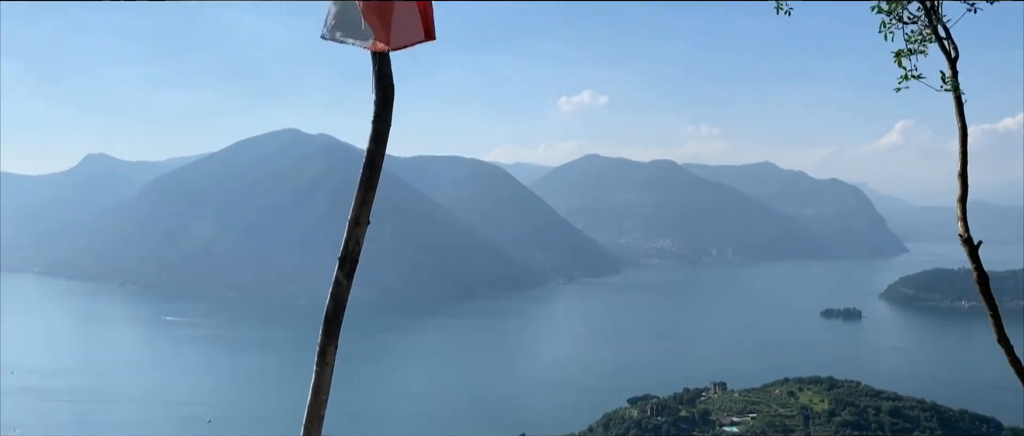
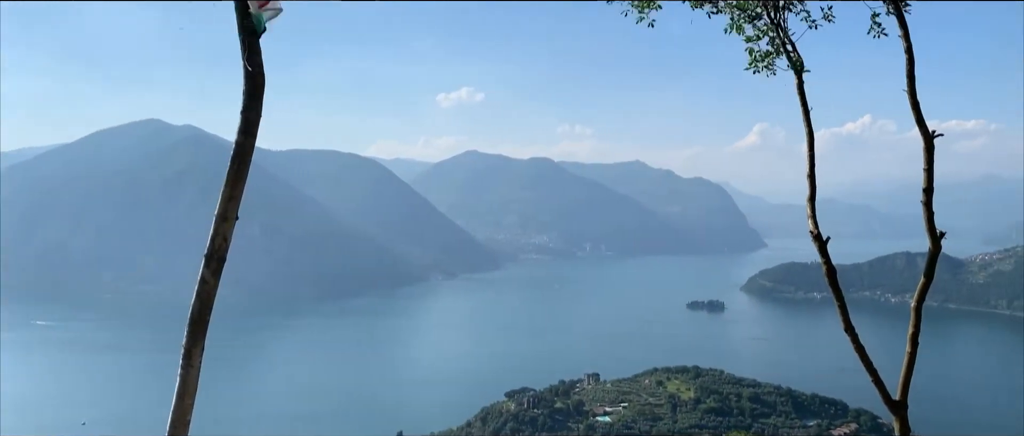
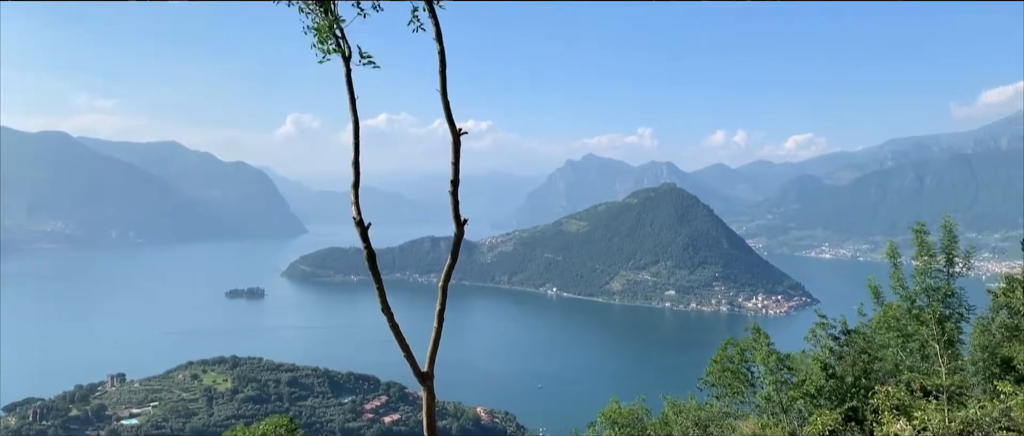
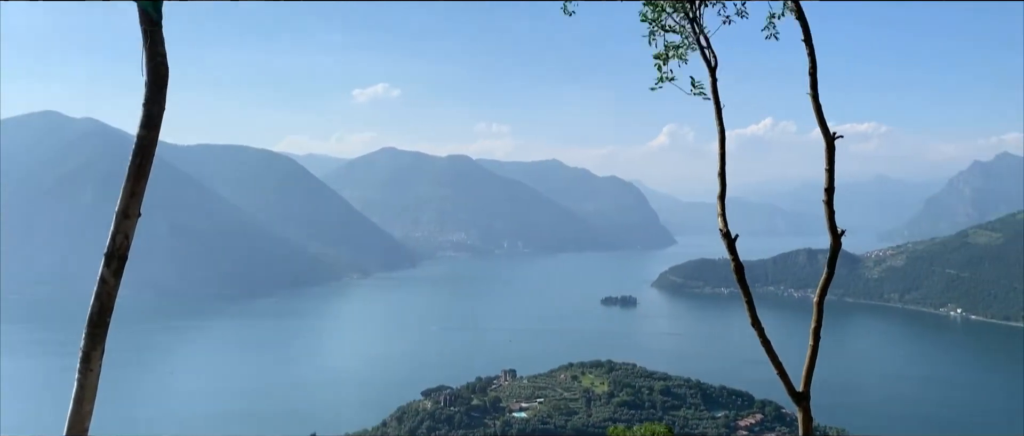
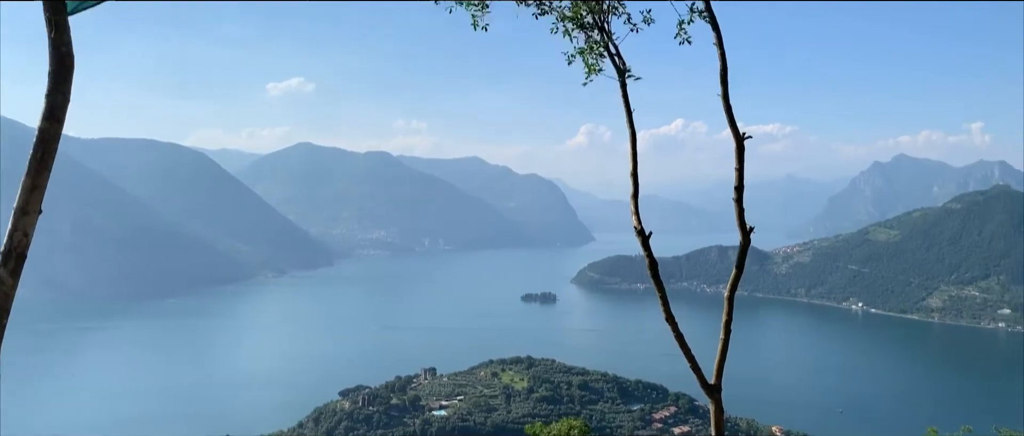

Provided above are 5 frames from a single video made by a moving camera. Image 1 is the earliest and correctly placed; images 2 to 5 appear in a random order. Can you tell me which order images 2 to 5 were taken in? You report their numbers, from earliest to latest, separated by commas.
2, 4, 5, 3
